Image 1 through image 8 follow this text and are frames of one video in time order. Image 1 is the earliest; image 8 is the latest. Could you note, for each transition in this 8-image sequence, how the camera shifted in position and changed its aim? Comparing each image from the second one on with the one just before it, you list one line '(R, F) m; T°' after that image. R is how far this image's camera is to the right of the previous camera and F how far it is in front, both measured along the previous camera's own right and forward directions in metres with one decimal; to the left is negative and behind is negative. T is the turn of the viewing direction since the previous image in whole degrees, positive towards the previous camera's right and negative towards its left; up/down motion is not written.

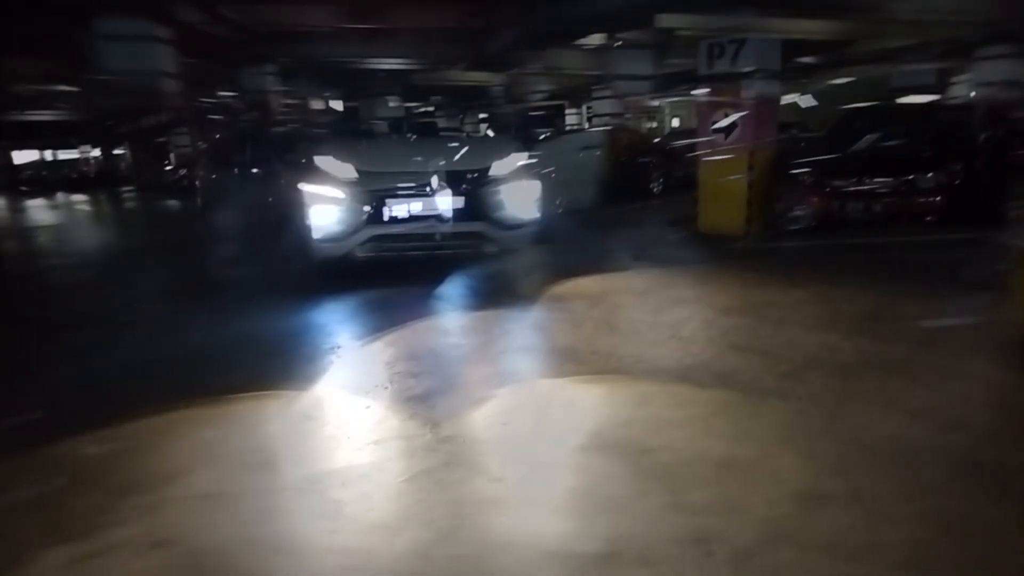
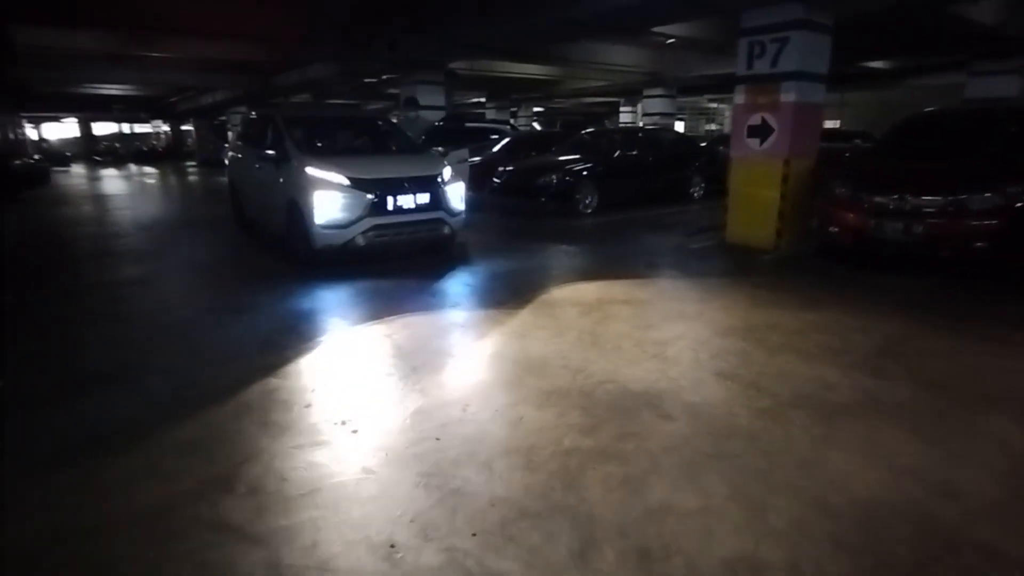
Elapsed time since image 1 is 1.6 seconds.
(+0.6, +0.3) m; -5°
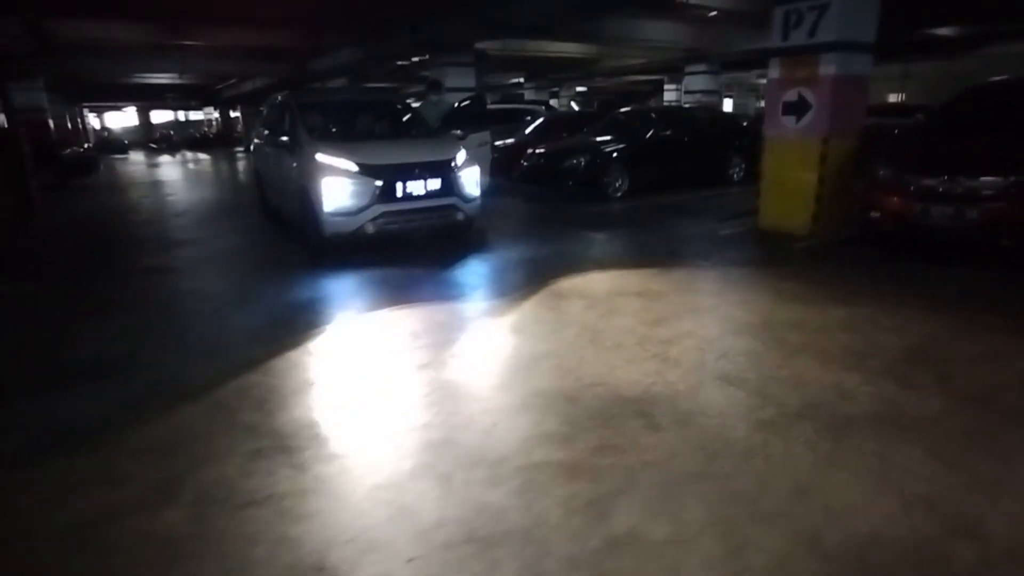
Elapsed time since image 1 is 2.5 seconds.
(+0.4, +0.3) m; -4°
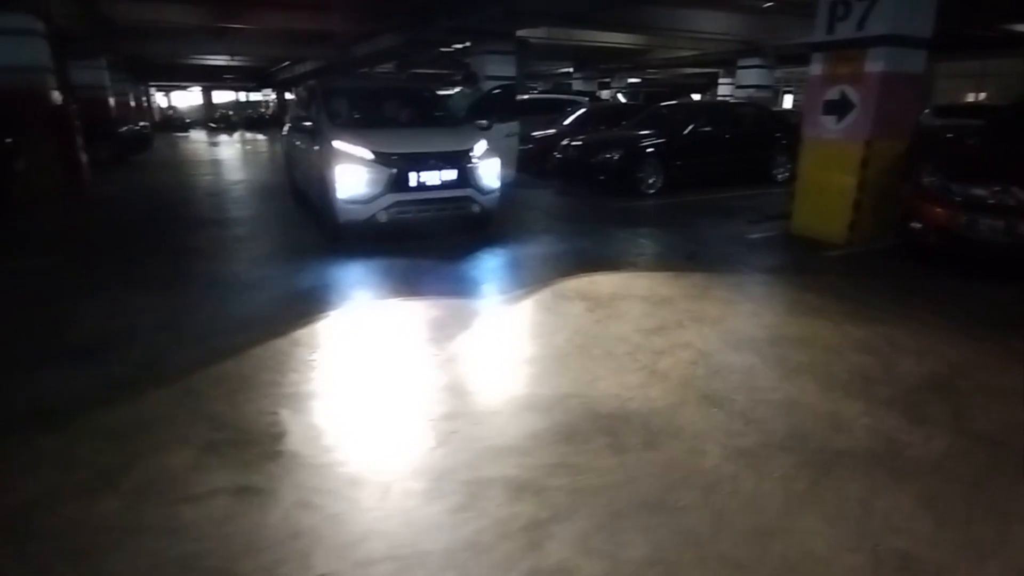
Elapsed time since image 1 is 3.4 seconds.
(+0.5, +0.2) m; -4°
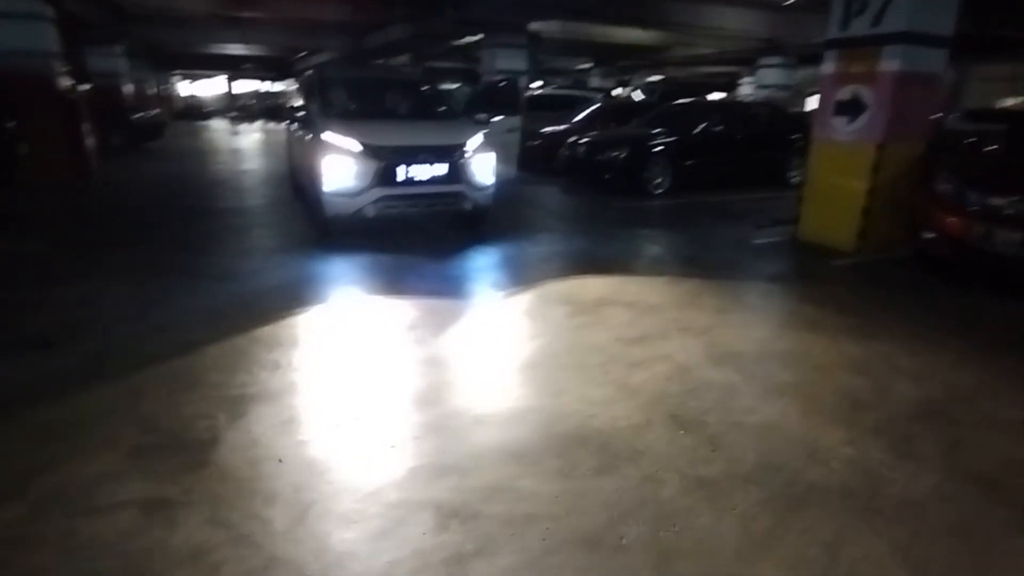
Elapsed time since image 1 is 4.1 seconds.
(+0.4, +0.3) m; -2°
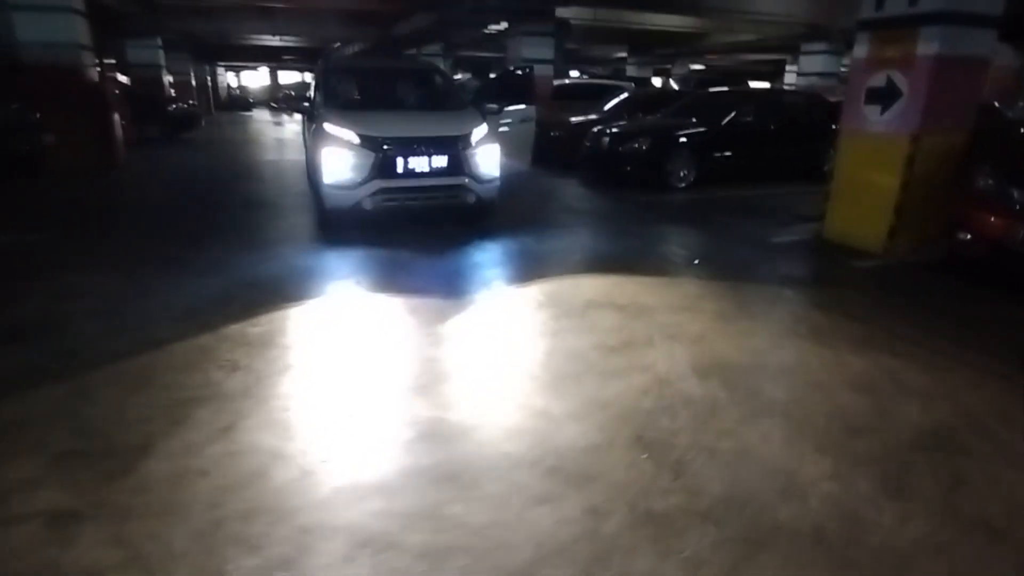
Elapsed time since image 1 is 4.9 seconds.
(+0.5, +0.3) m; -4°
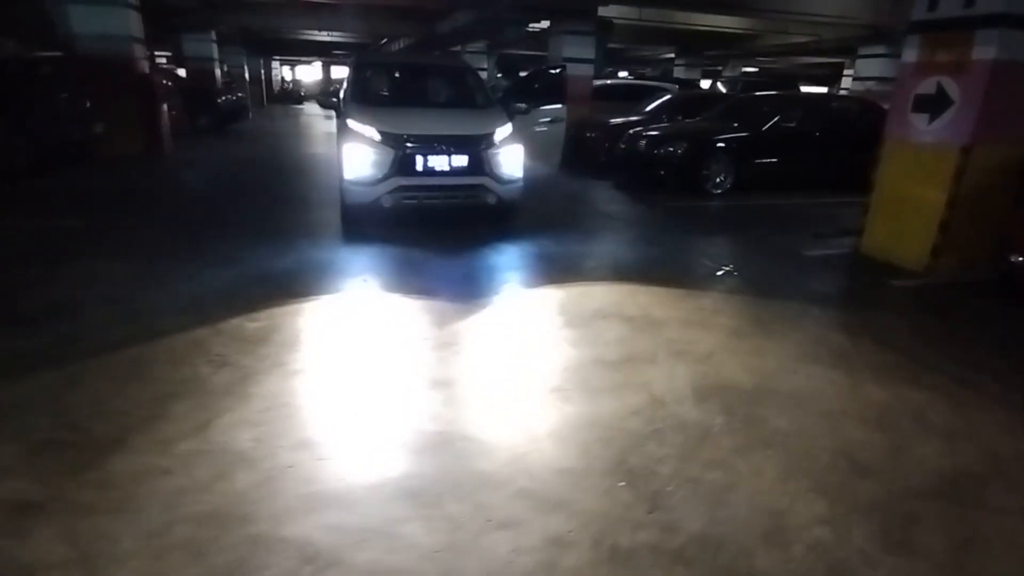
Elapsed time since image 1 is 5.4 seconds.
(+0.3, +0.2) m; -4°
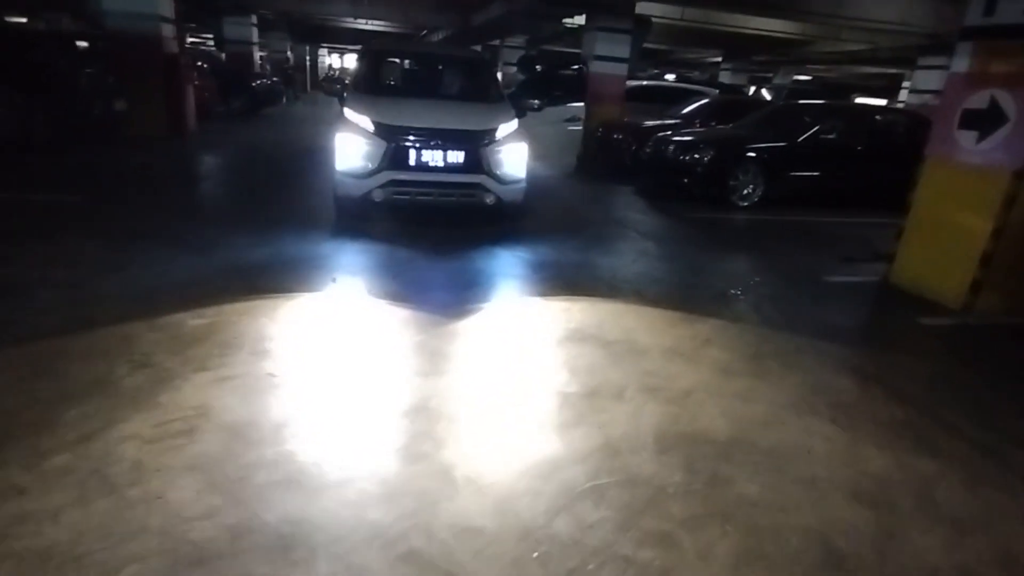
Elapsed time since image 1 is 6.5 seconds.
(+0.5, +0.5) m; -3°
